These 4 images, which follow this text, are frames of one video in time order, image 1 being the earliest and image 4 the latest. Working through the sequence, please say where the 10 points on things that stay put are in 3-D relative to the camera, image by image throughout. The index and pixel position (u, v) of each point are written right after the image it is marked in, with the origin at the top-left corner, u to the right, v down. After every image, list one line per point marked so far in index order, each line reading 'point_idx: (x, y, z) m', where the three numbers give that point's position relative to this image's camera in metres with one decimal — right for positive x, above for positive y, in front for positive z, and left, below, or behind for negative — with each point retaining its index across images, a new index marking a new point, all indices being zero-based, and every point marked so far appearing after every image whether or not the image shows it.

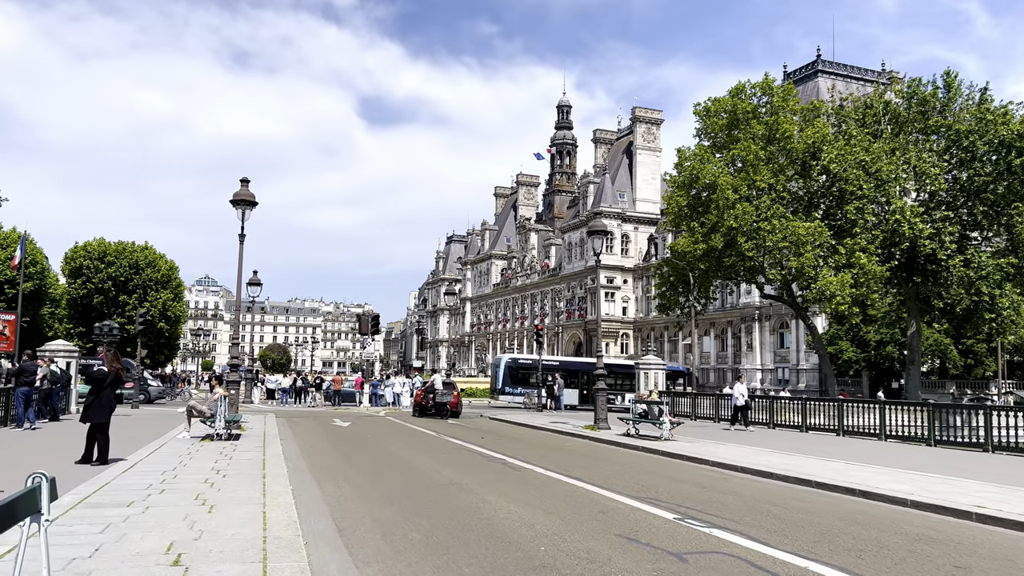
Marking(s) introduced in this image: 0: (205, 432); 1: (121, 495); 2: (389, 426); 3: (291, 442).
0: (-6.0, -2.8, +15.2) m
1: (-3.8, -2.0, +7.6) m
2: (-3.0, -3.4, +19.2) m
3: (-4.0, -2.8, +14.2) m
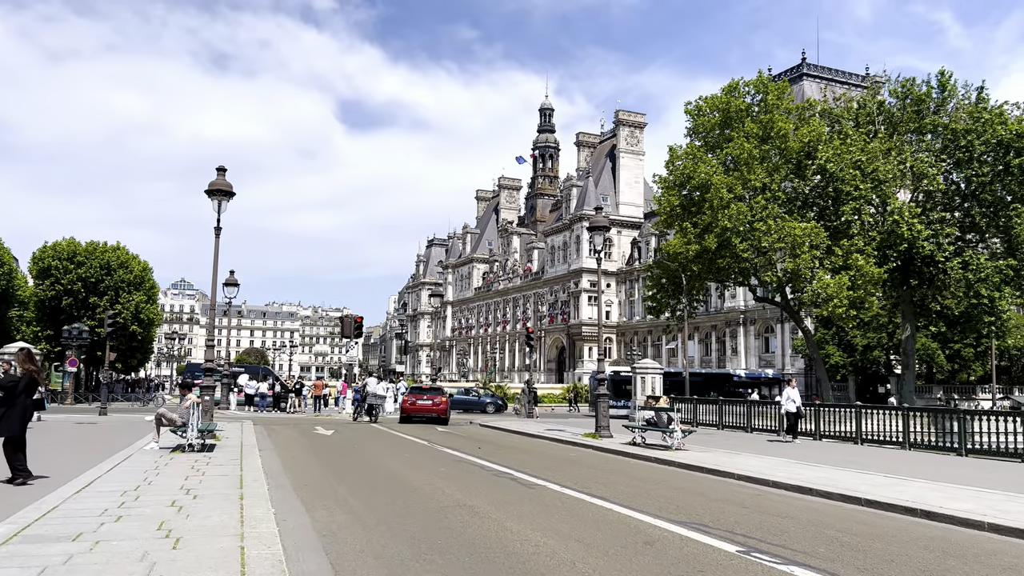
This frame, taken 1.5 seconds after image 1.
0: (-6.0, -2.8, +13.9) m
1: (-3.6, -1.9, +6.3) m
2: (-3.1, -3.4, +17.9) m
3: (-4.0, -2.7, +13.0) m
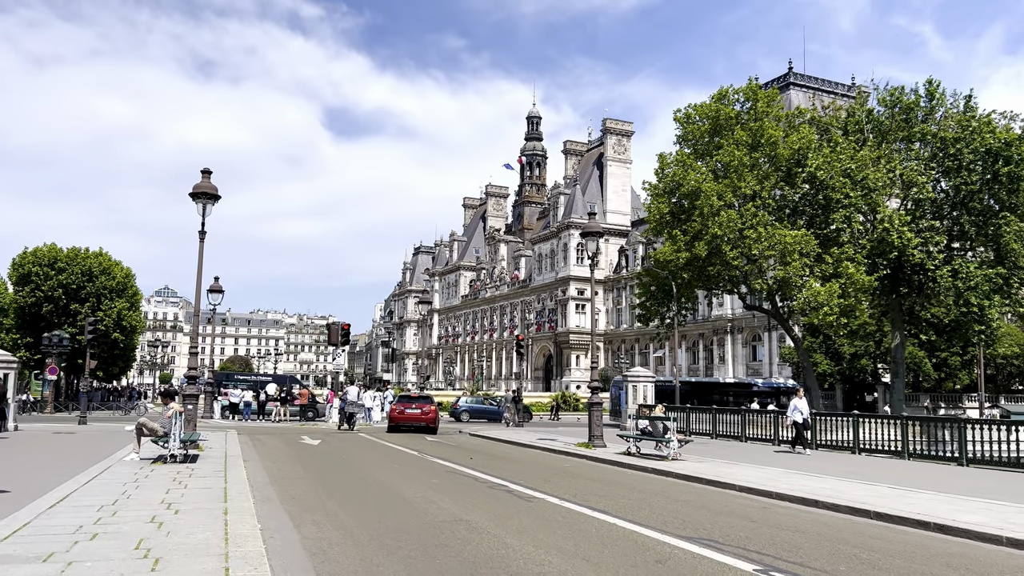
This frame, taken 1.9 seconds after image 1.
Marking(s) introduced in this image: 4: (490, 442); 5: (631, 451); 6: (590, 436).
0: (-6.1, -2.8, +13.4) m
1: (-3.6, -1.9, +5.9) m
2: (-3.3, -3.5, +17.5) m
3: (-4.1, -2.8, +12.5) m
4: (-0.5, -3.8, +19.3) m
5: (+2.3, -3.2, +15.3) m
6: (+1.7, -3.2, +17.1) m
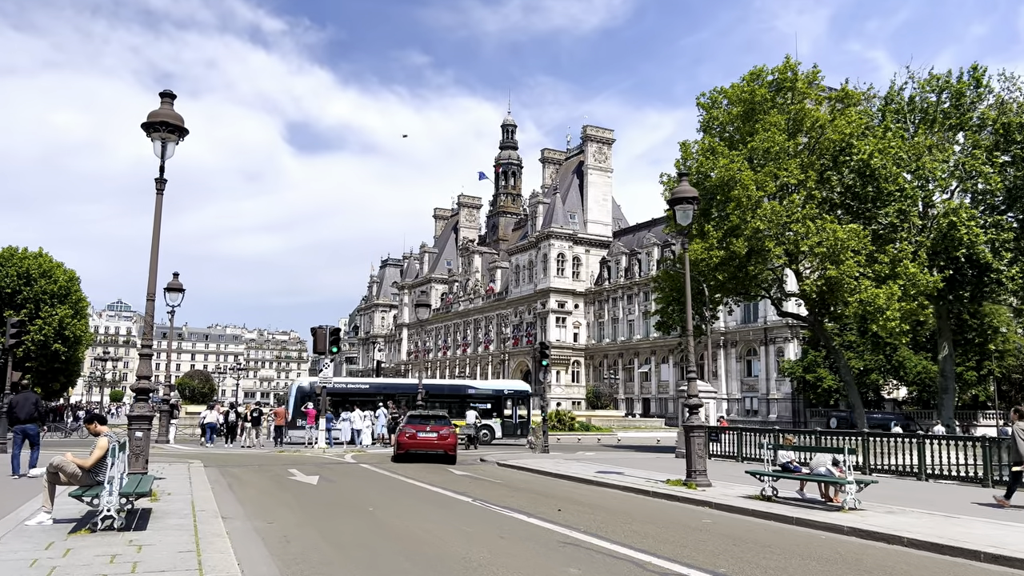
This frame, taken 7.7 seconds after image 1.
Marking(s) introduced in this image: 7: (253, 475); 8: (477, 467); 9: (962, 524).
0: (-4.7, -2.4, +8.7) m
1: (-1.9, -1.4, +1.3) m
2: (-2.1, -3.2, +12.9) m
3: (-2.7, -2.4, +7.9) m
4: (+0.5, -3.6, +14.7) m
5: (+3.6, -2.9, +10.9) m
6: (+2.9, -3.0, +12.7) m
7: (-5.0, -3.6, +15.1) m
8: (-0.8, -4.0, +17.5) m
9: (+4.9, -2.6, +8.5) m
